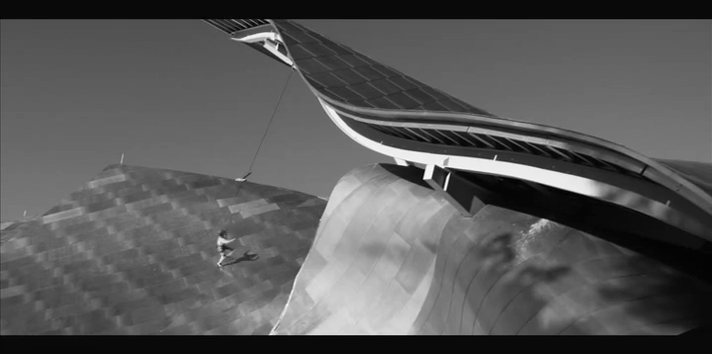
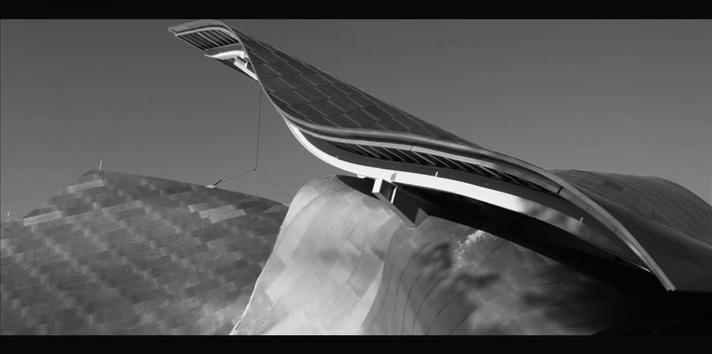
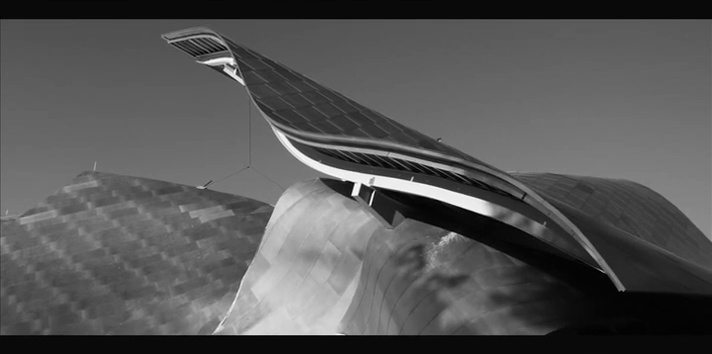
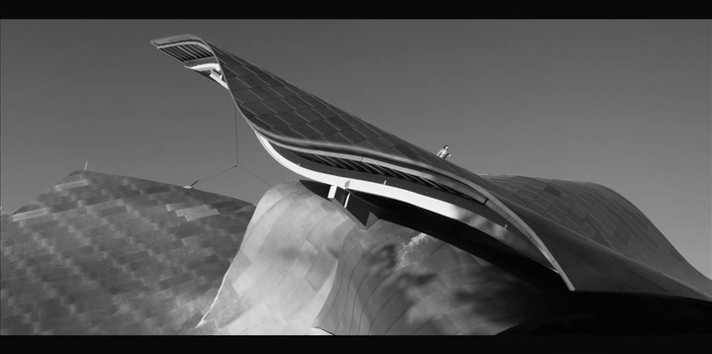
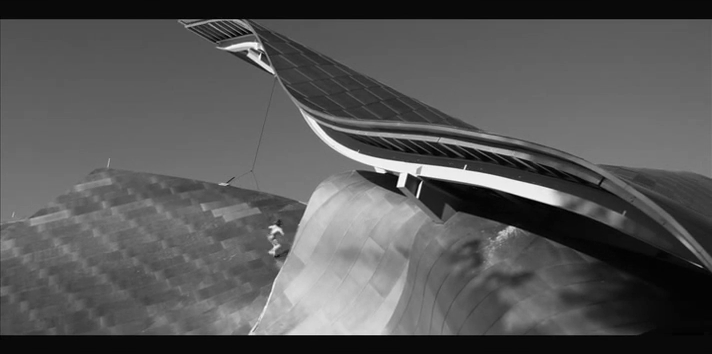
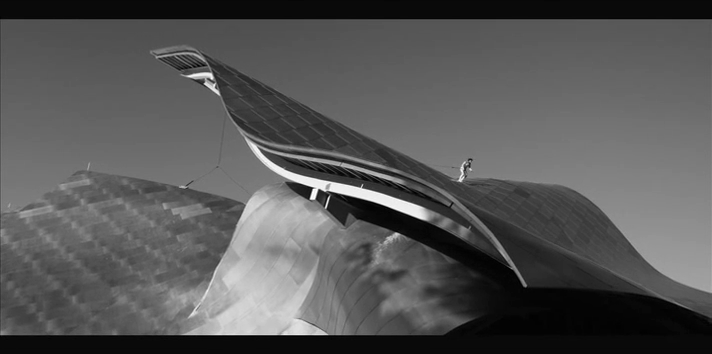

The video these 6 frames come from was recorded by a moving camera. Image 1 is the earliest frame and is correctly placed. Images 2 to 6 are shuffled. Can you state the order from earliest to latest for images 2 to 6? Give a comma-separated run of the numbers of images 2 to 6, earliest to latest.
5, 2, 3, 4, 6
